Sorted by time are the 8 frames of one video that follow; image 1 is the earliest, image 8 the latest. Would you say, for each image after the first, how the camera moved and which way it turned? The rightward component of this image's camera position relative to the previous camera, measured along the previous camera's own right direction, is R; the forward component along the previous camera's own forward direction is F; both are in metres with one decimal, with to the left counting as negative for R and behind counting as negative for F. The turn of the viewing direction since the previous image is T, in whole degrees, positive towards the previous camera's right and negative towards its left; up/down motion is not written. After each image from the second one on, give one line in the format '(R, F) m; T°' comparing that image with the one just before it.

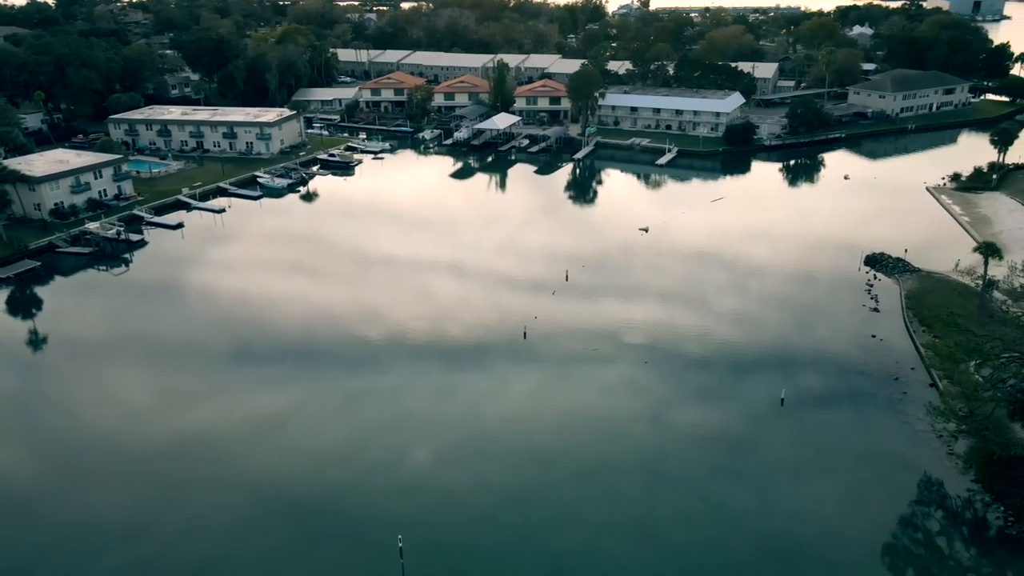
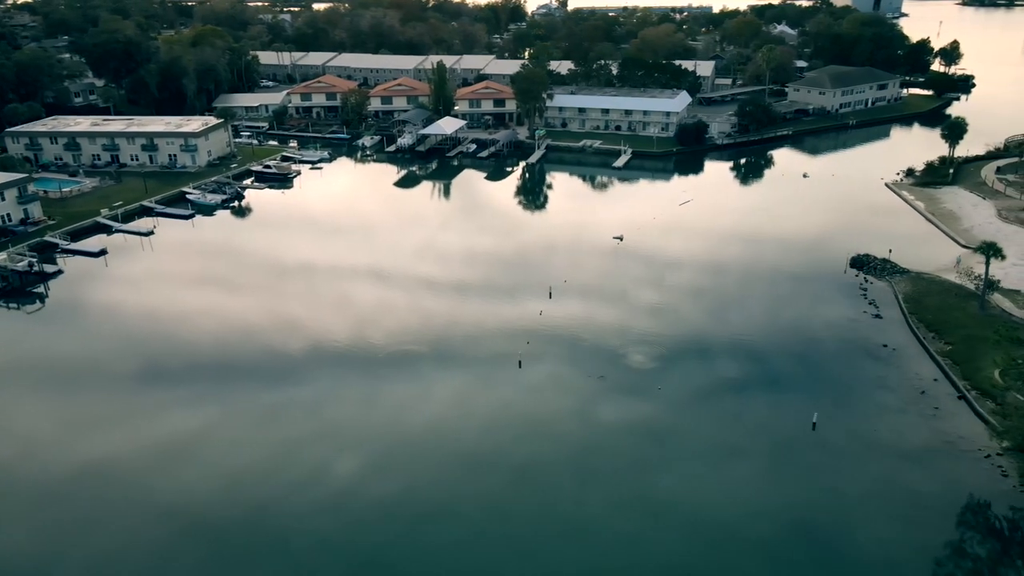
(-1.1, +1.3) m; +6°
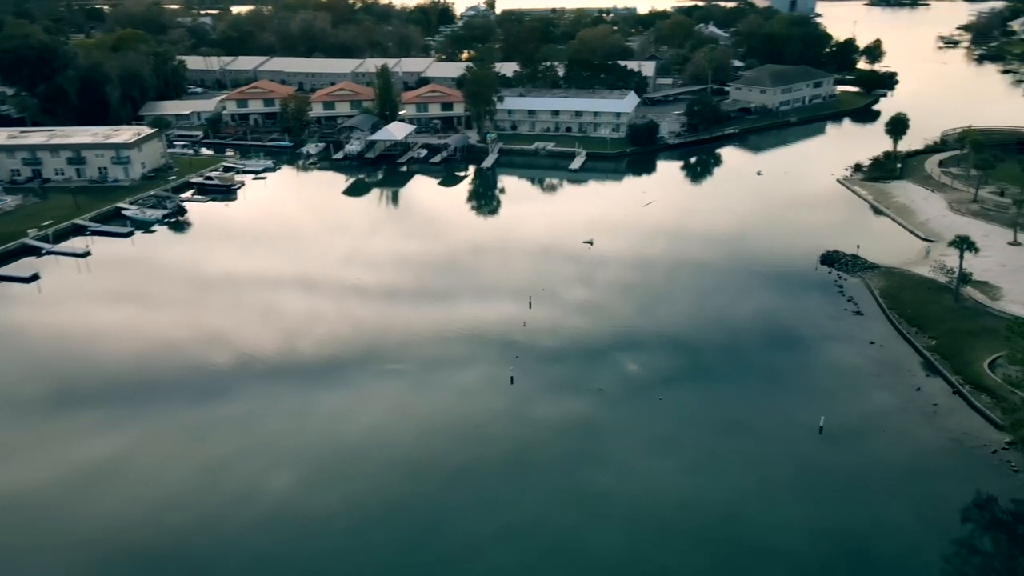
(-0.9, +0.6) m; +5°
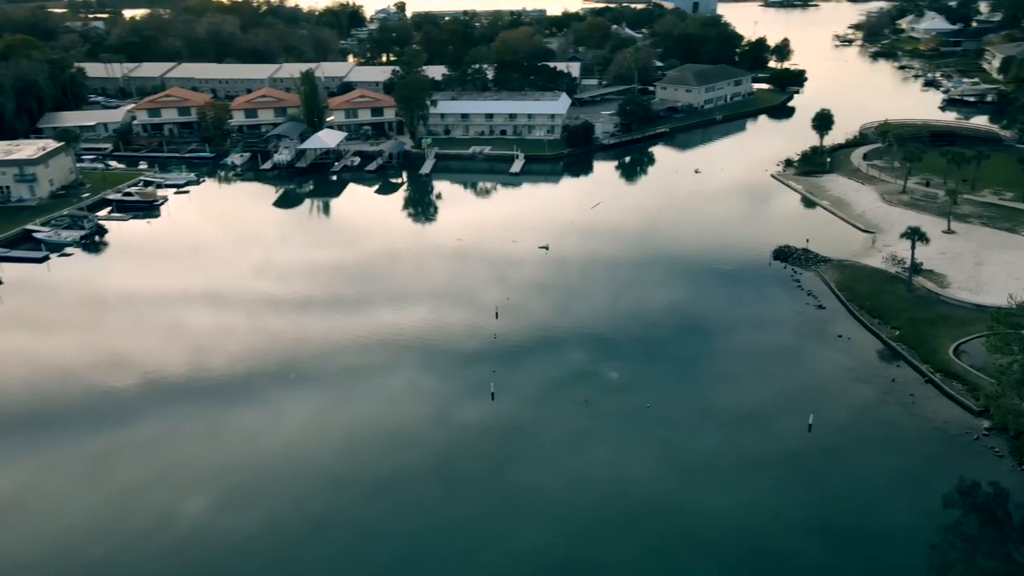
(-0.9, +0.5) m; +7°
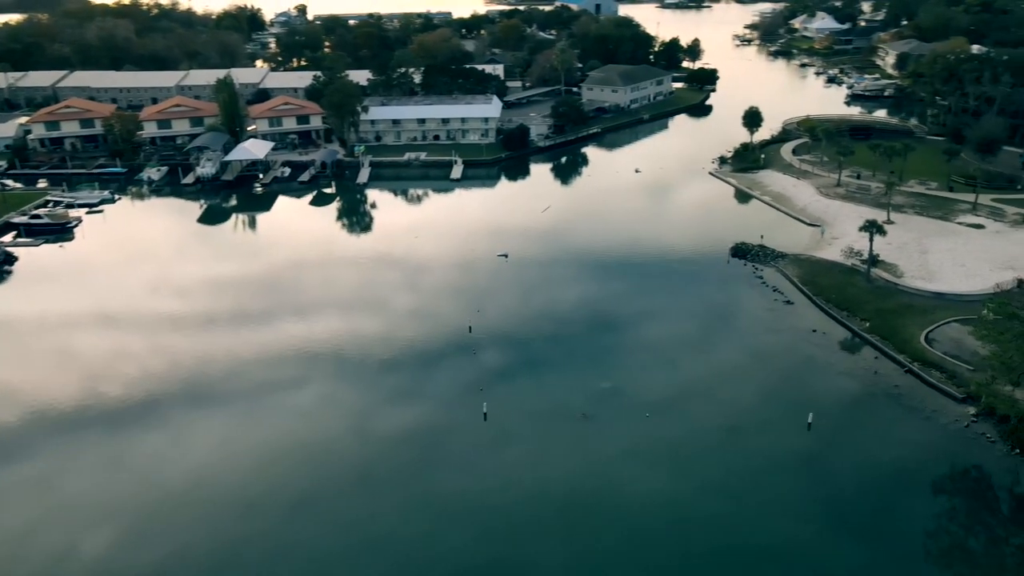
(-1.1, +0.6) m; +7°
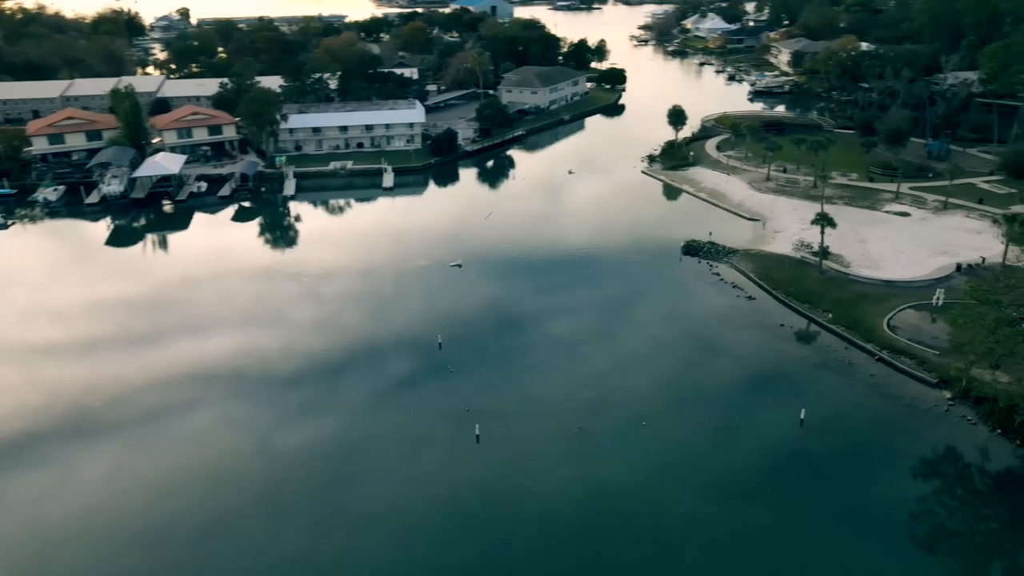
(-1.1, +0.6) m; +8°
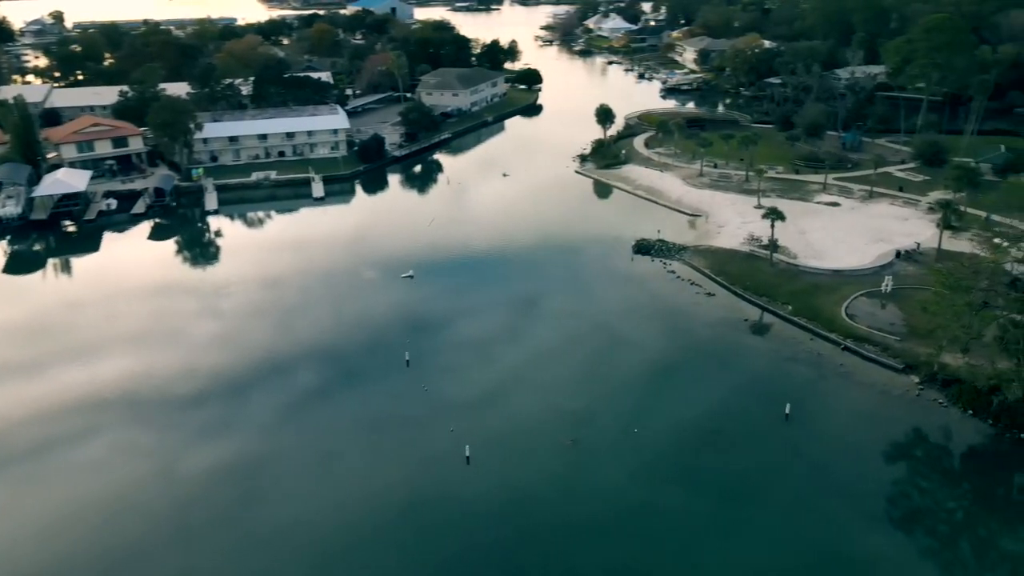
(-0.9, +0.5) m; +7°
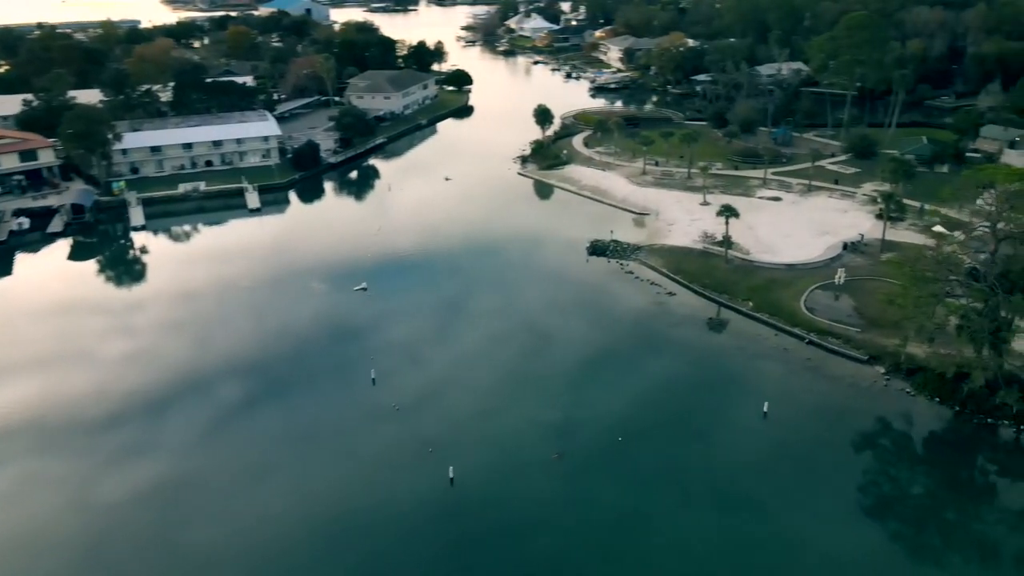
(-0.6, +0.4) m; +6°
